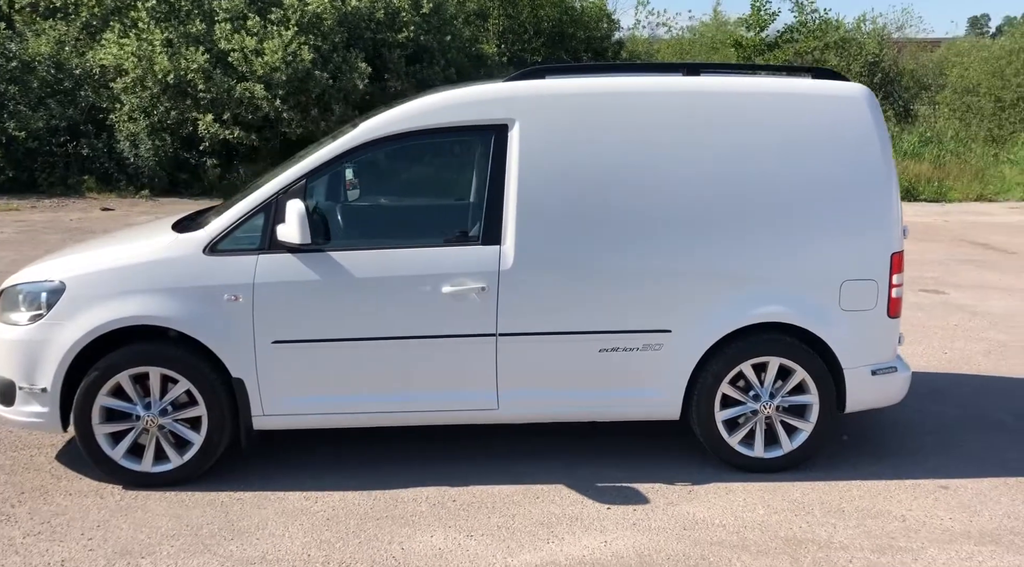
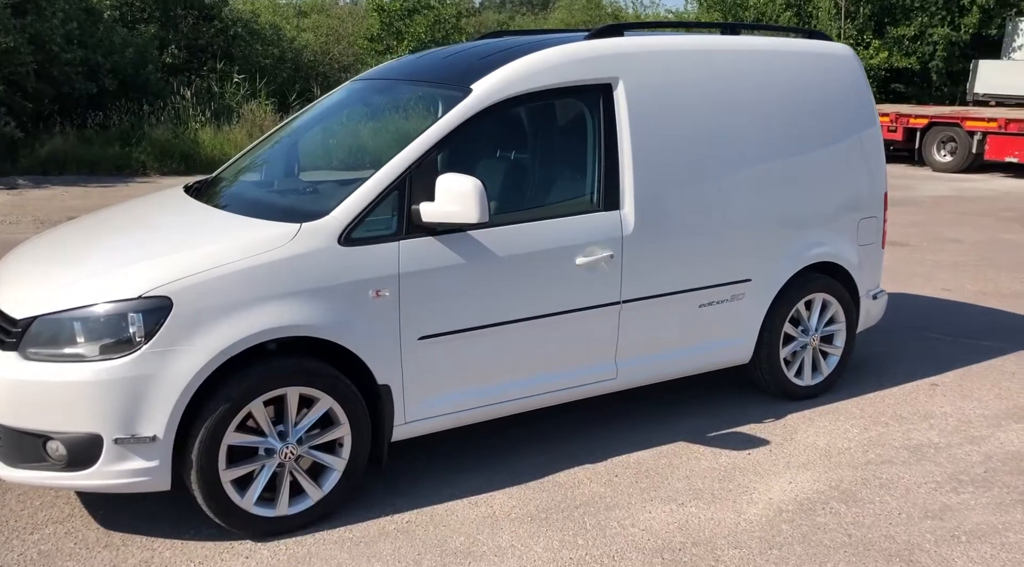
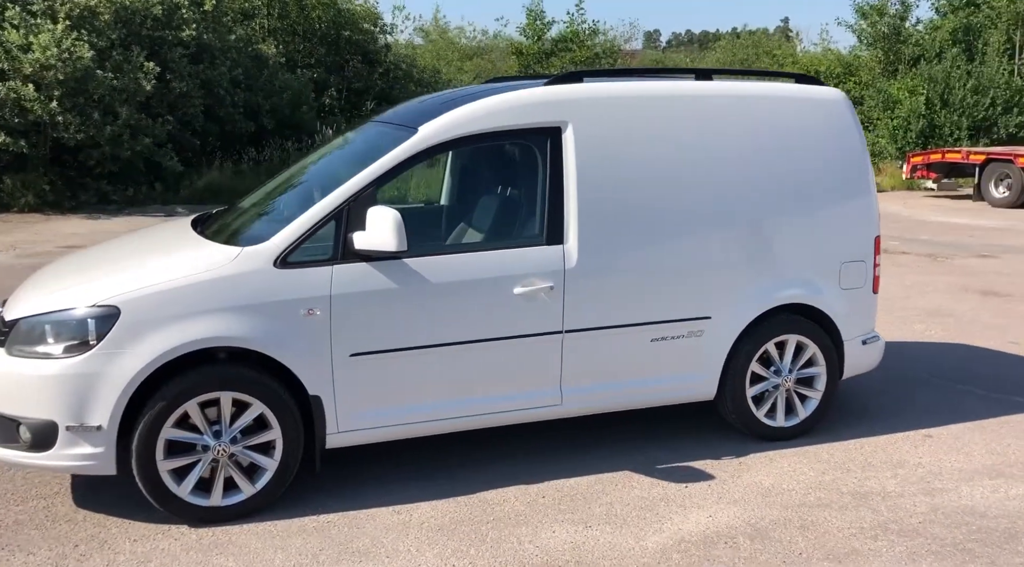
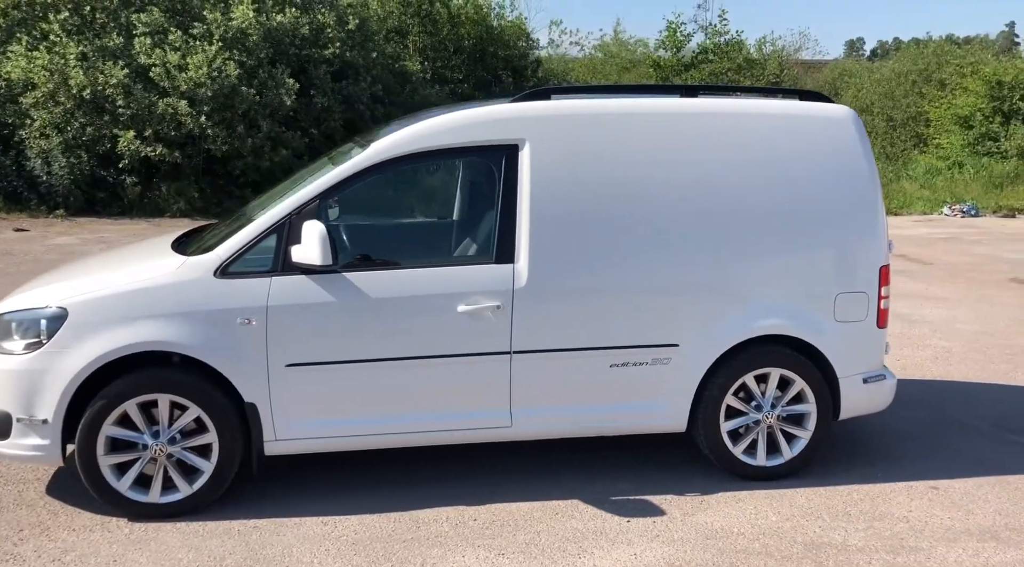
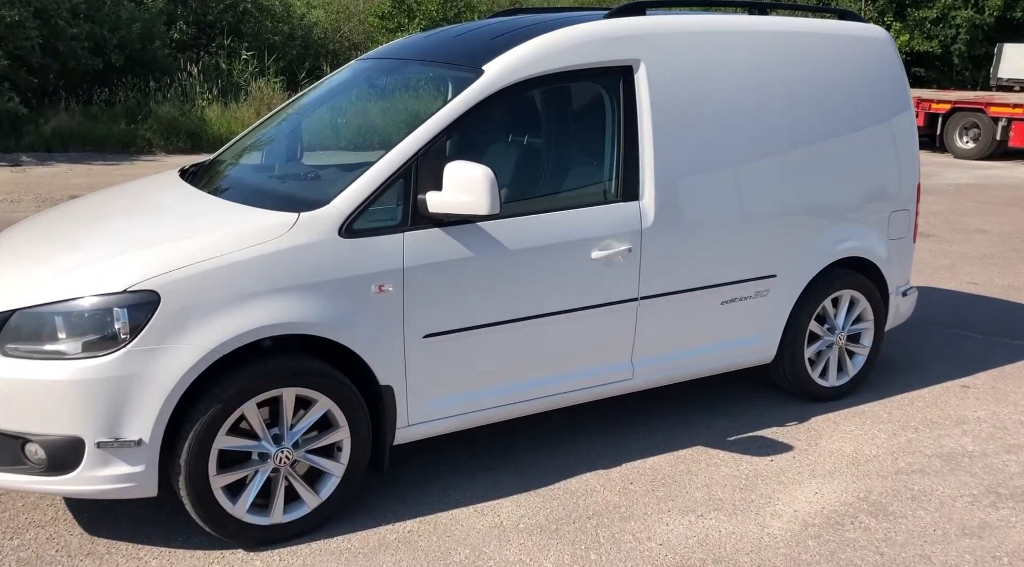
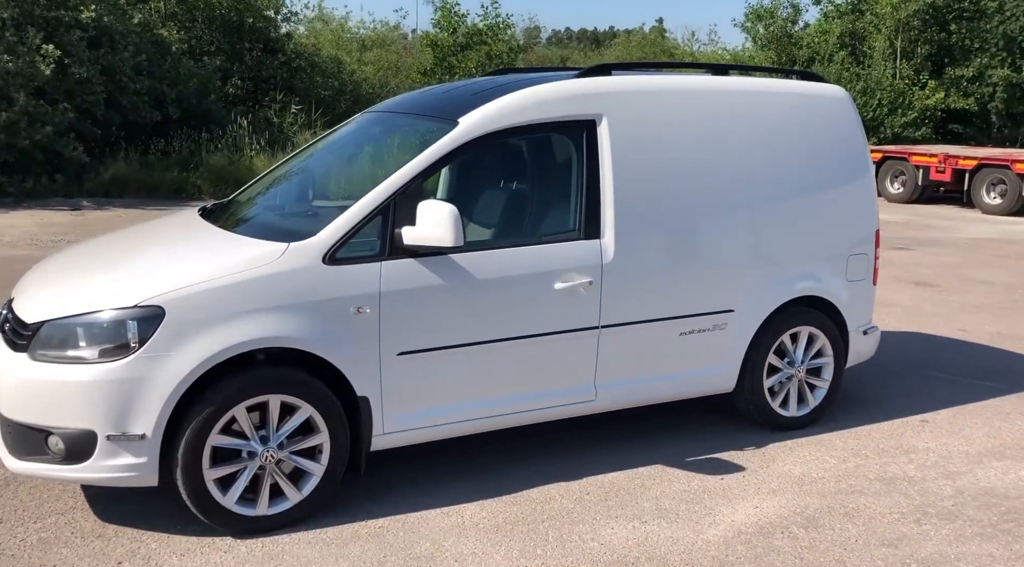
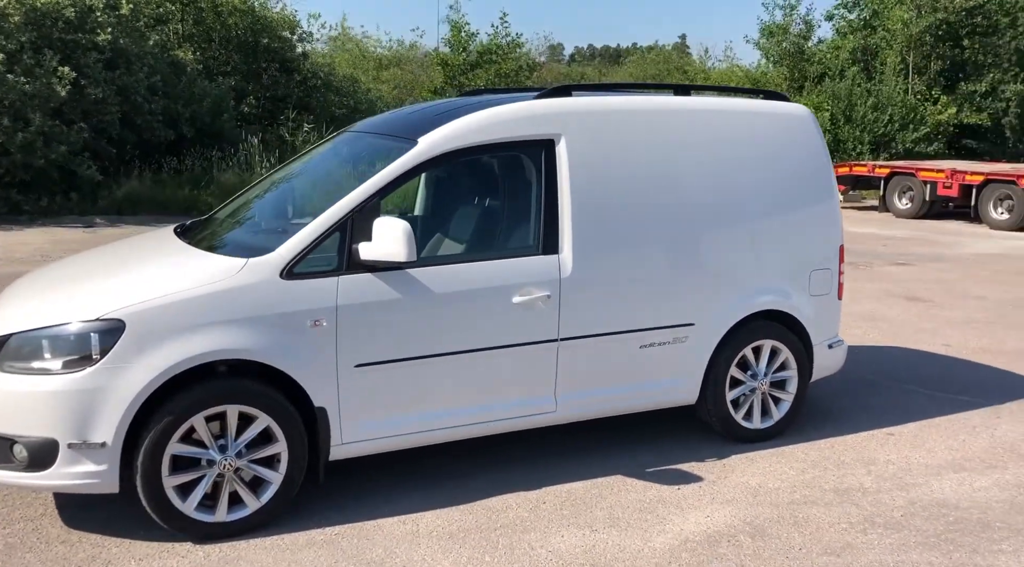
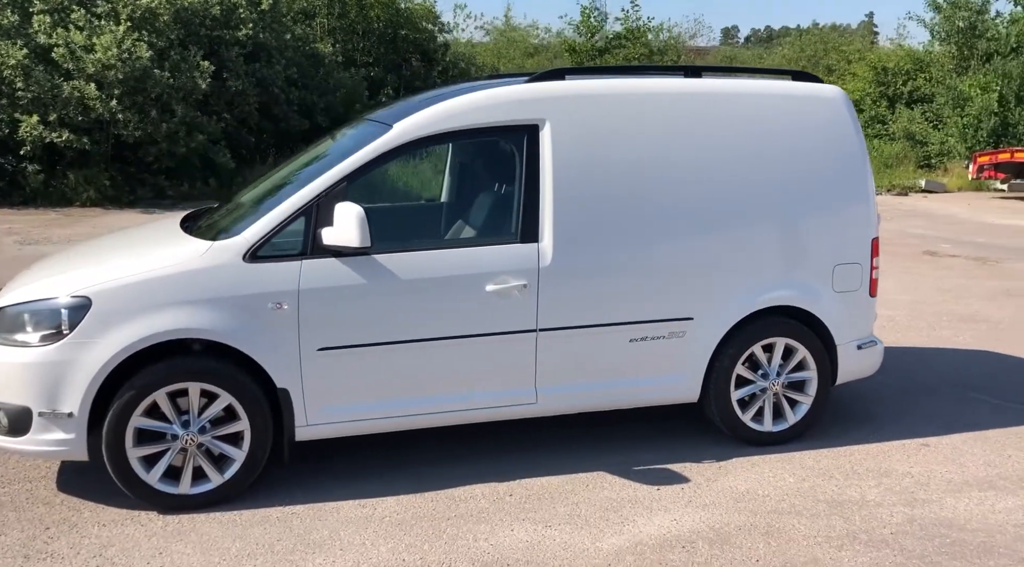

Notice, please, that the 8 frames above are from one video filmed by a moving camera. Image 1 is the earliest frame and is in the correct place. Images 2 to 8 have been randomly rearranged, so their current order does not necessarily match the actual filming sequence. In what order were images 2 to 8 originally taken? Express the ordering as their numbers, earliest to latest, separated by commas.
4, 8, 3, 7, 6, 2, 5
